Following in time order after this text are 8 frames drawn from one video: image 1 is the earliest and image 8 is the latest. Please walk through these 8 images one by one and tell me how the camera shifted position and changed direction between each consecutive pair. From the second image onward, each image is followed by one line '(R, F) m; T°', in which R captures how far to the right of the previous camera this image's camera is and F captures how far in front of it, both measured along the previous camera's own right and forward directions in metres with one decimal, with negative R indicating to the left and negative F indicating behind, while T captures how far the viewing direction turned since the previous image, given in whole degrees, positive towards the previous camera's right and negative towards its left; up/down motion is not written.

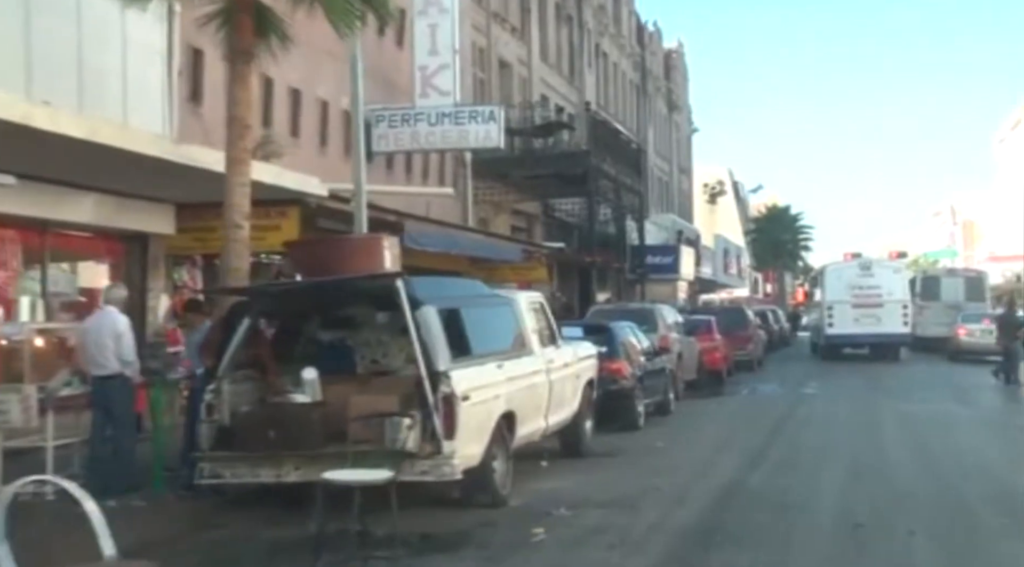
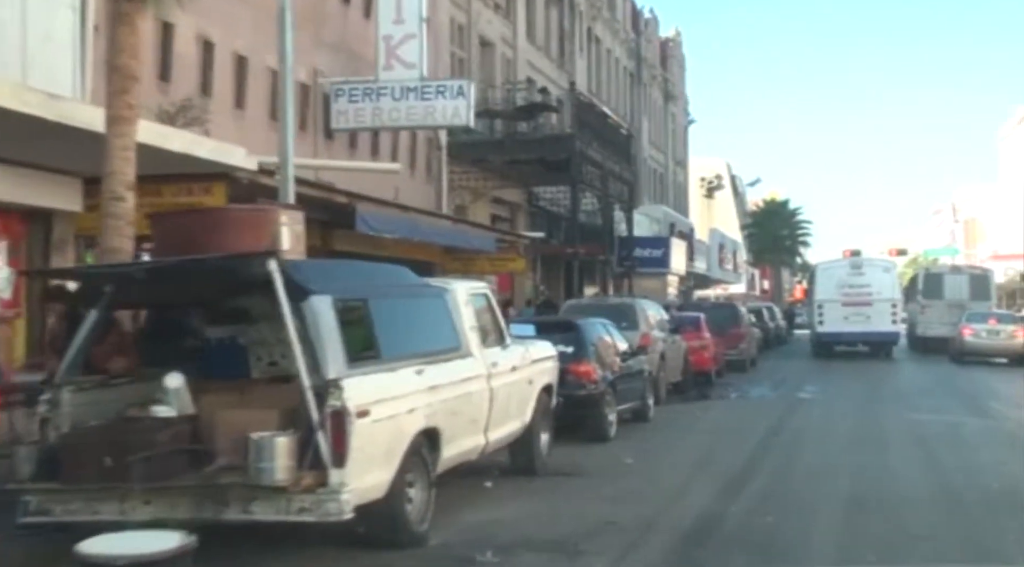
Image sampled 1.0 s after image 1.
(+0.5, +2.1) m; 0°
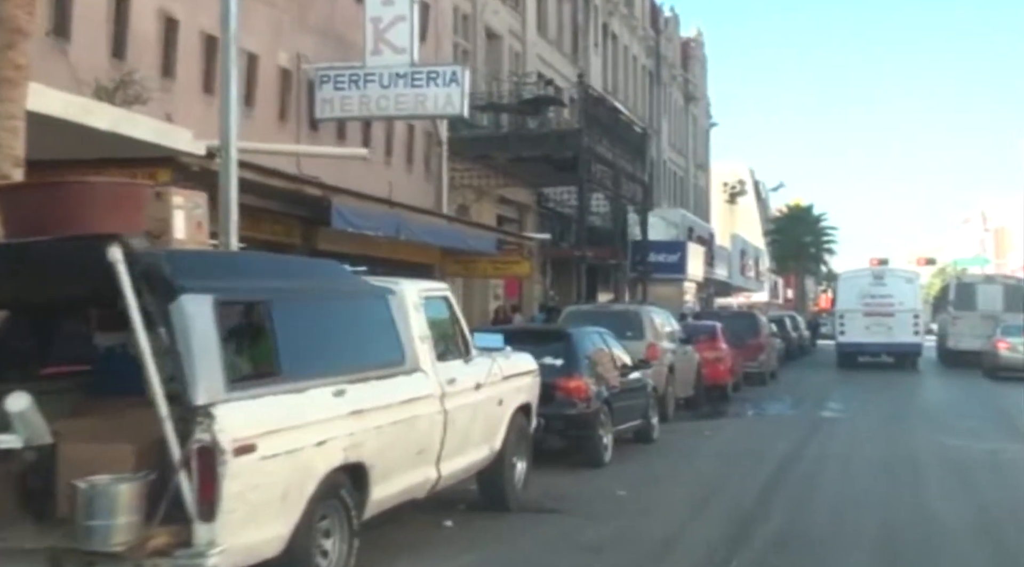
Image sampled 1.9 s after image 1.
(+0.4, +1.8) m; -1°
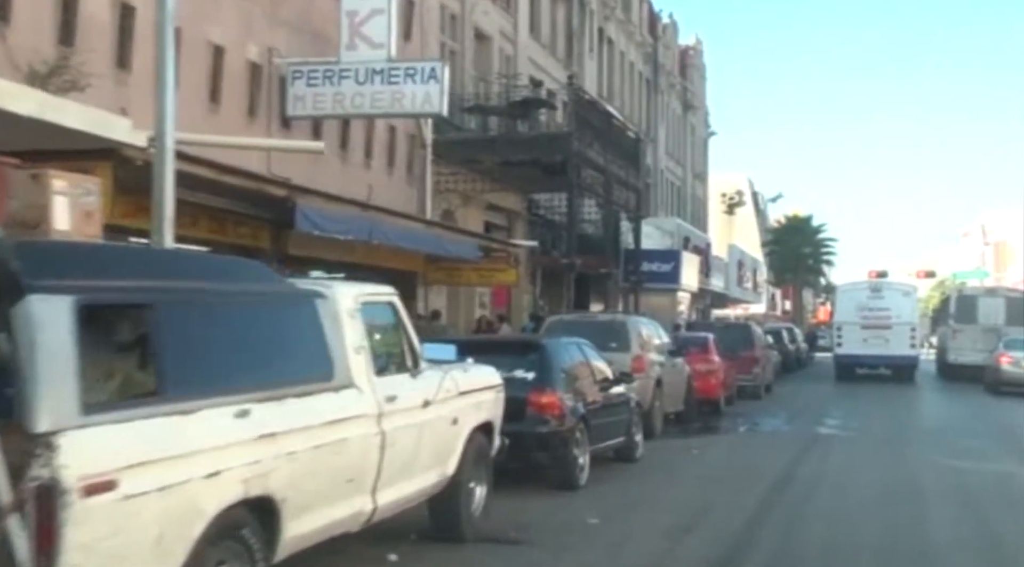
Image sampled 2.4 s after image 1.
(+0.3, +1.1) m; 0°
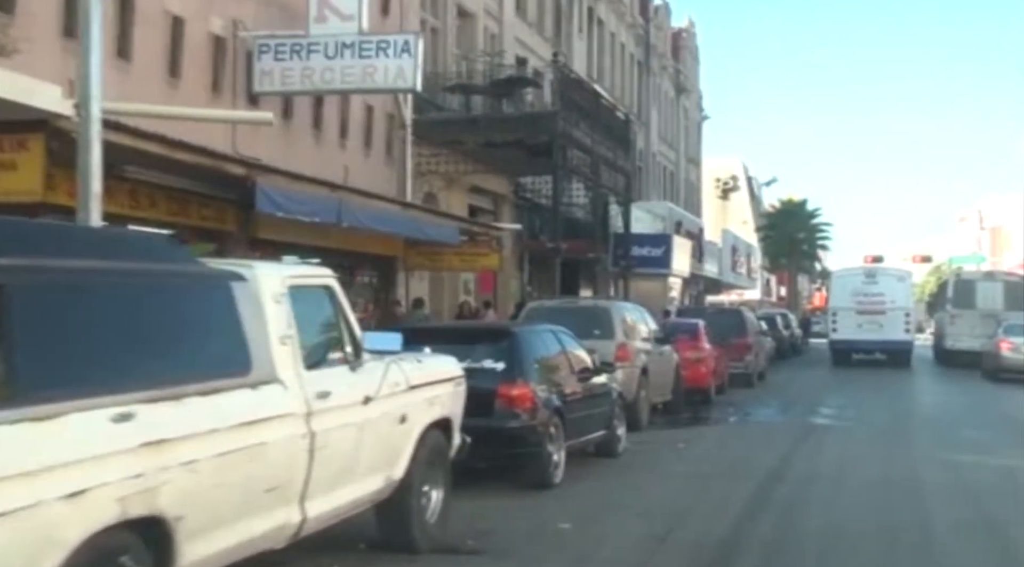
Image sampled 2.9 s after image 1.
(+0.2, +1.0) m; 0°
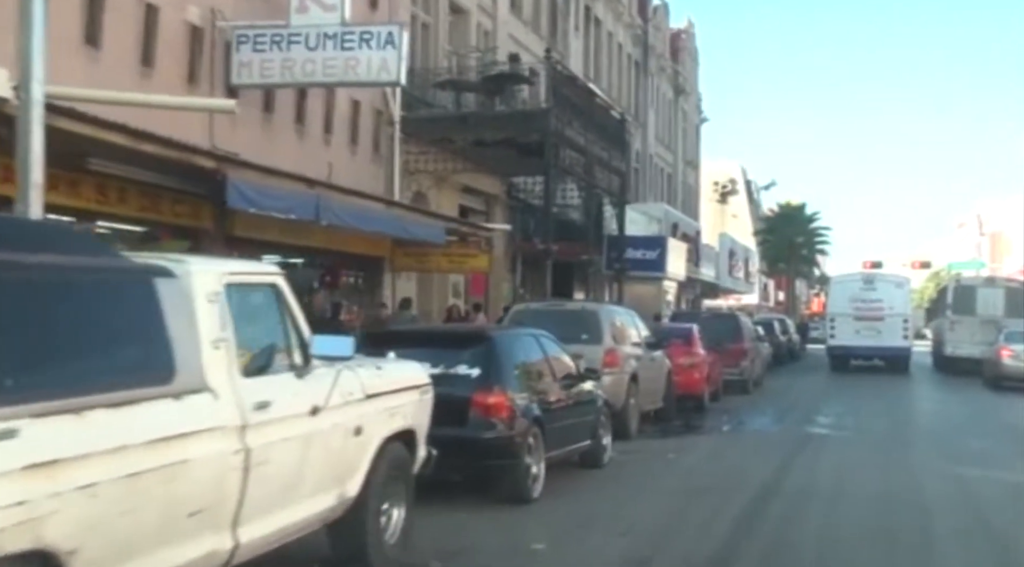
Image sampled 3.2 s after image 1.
(+0.2, +0.7) m; 0°
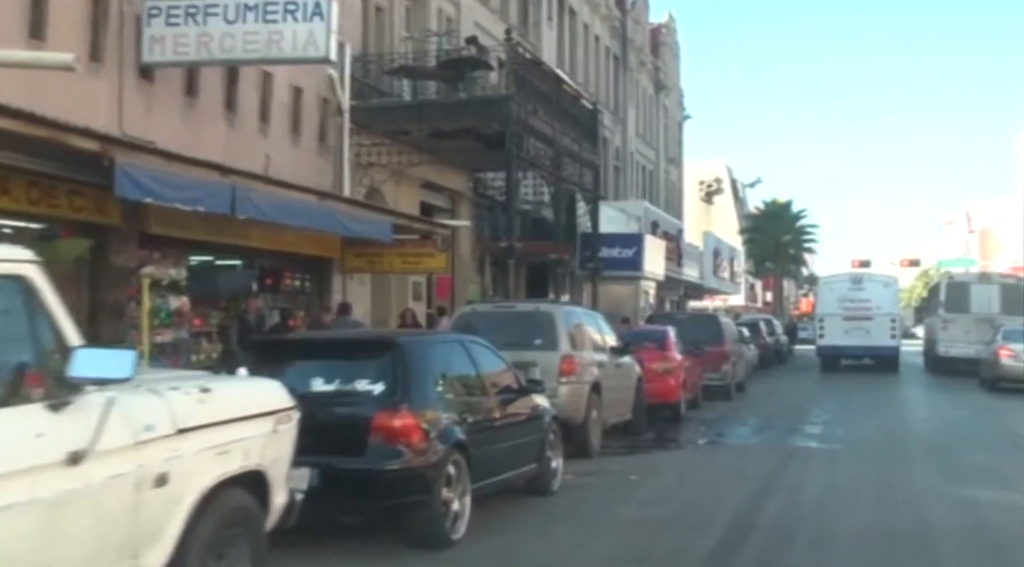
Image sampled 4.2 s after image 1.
(+0.5, +2.0) m; 0°
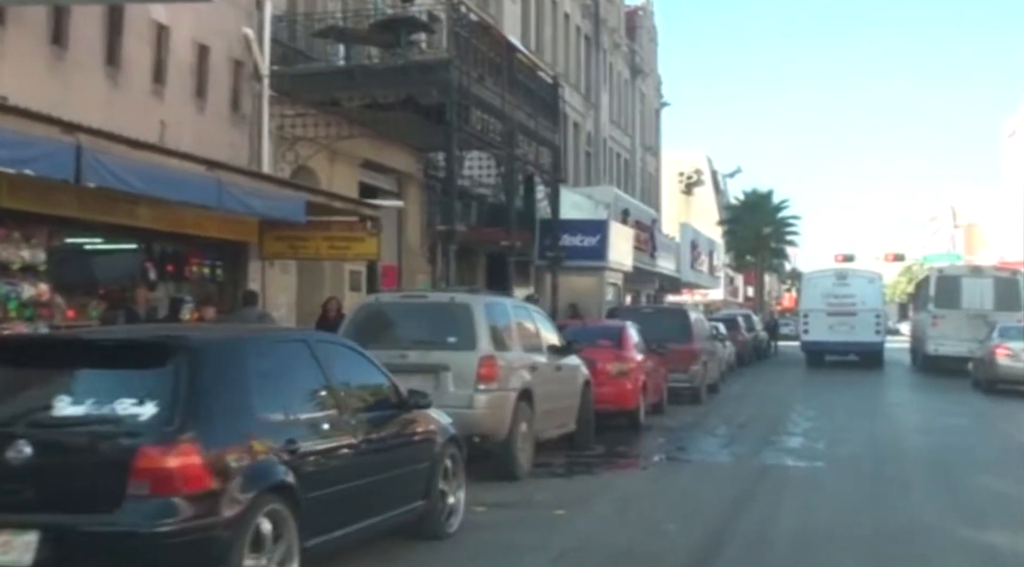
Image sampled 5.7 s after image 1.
(+0.7, +2.7) m; +1°
